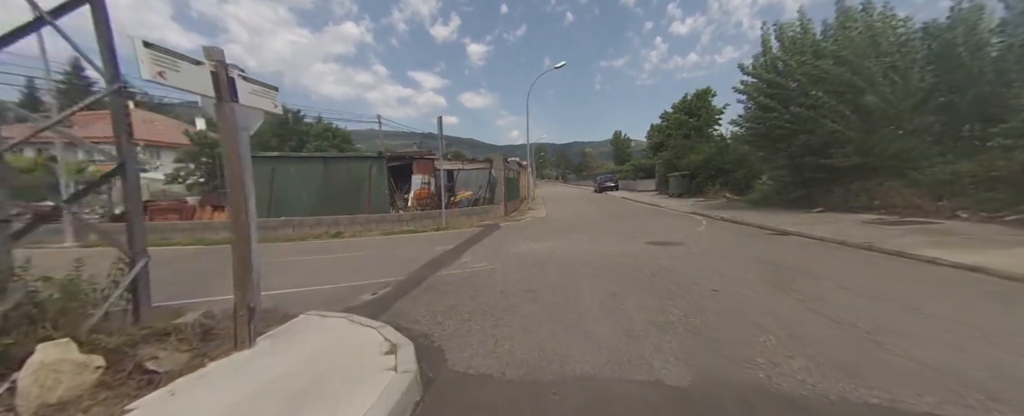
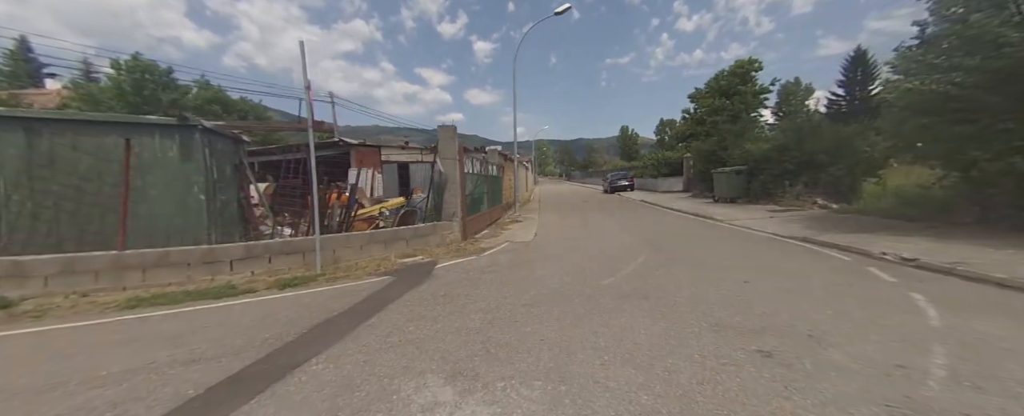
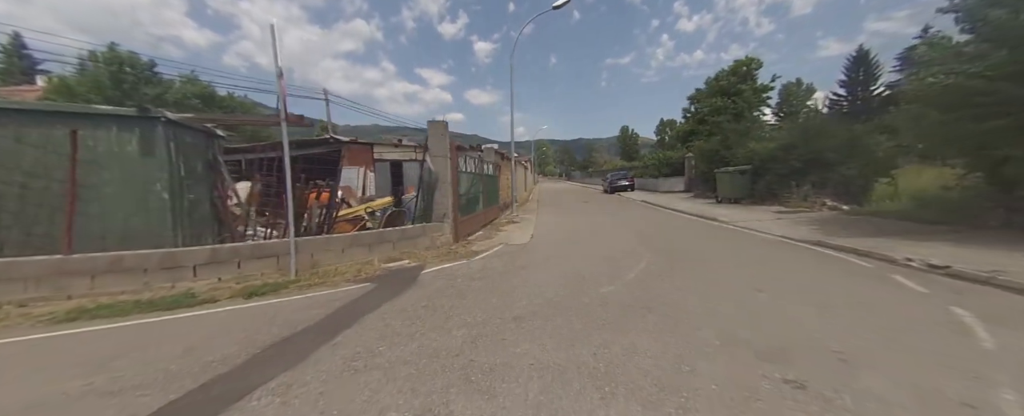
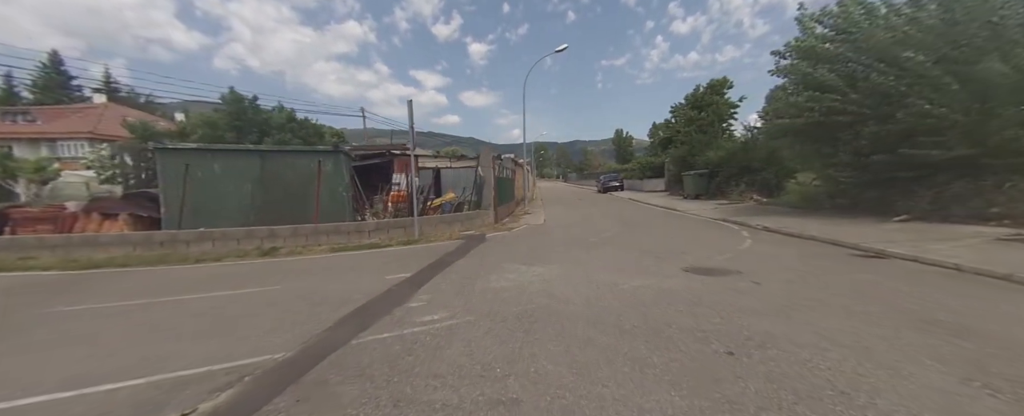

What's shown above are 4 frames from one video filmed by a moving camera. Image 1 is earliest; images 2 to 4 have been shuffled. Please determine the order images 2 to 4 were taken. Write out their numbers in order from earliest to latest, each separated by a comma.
4, 2, 3
